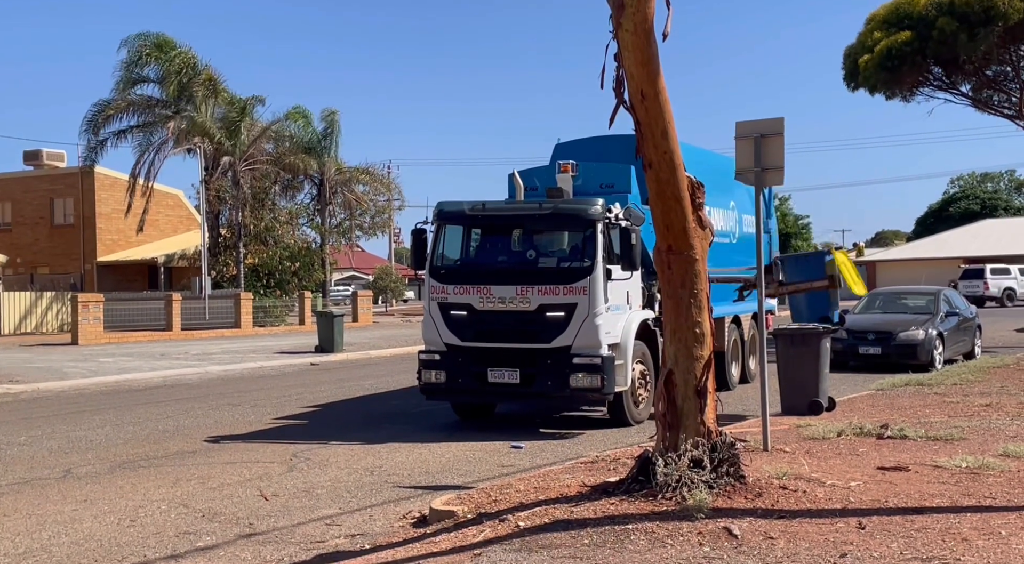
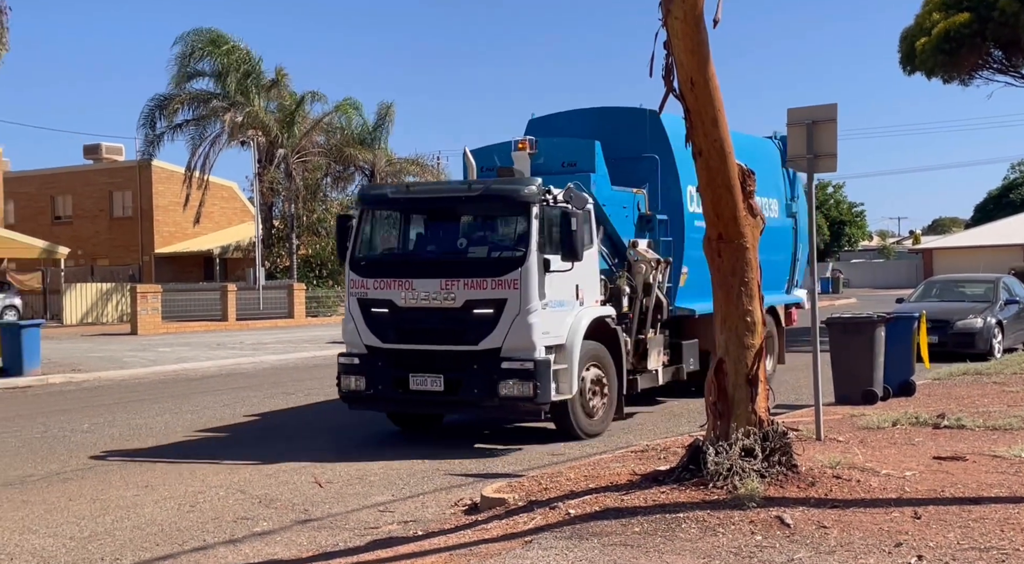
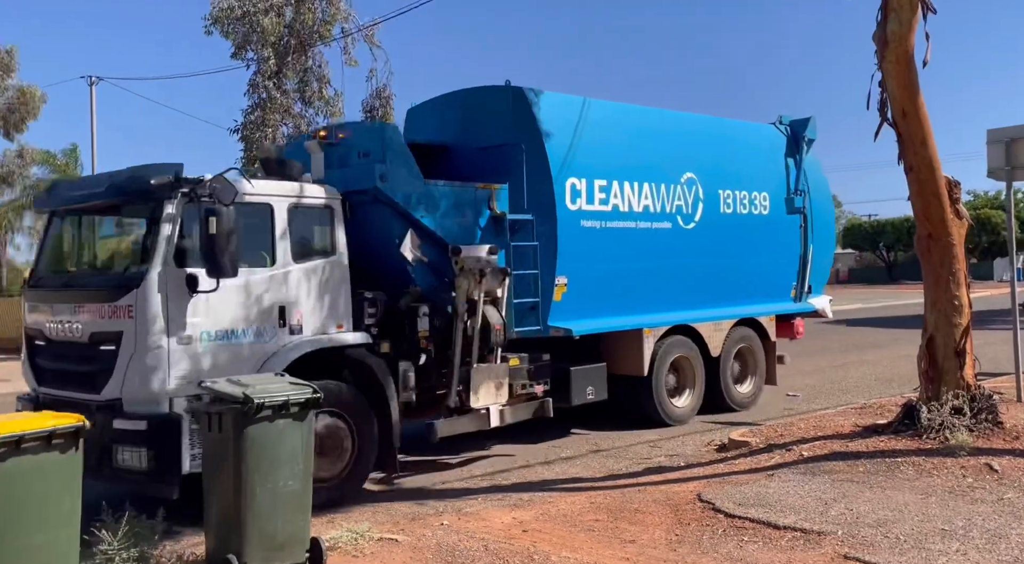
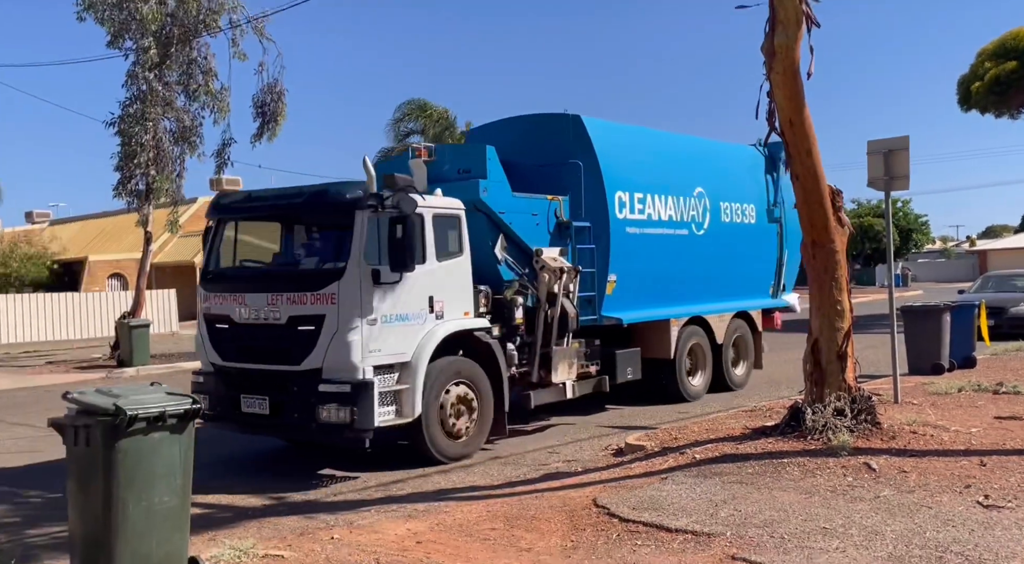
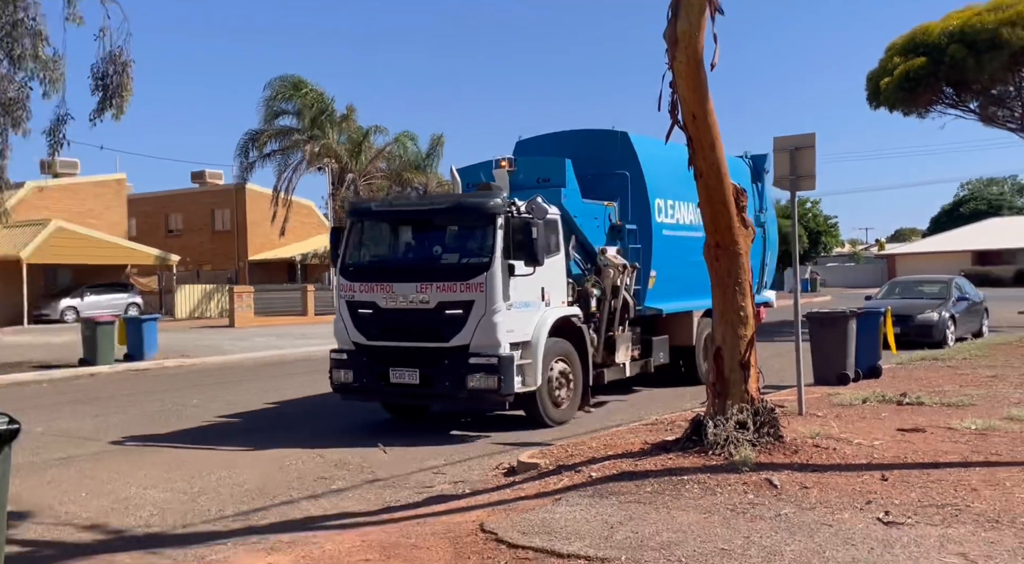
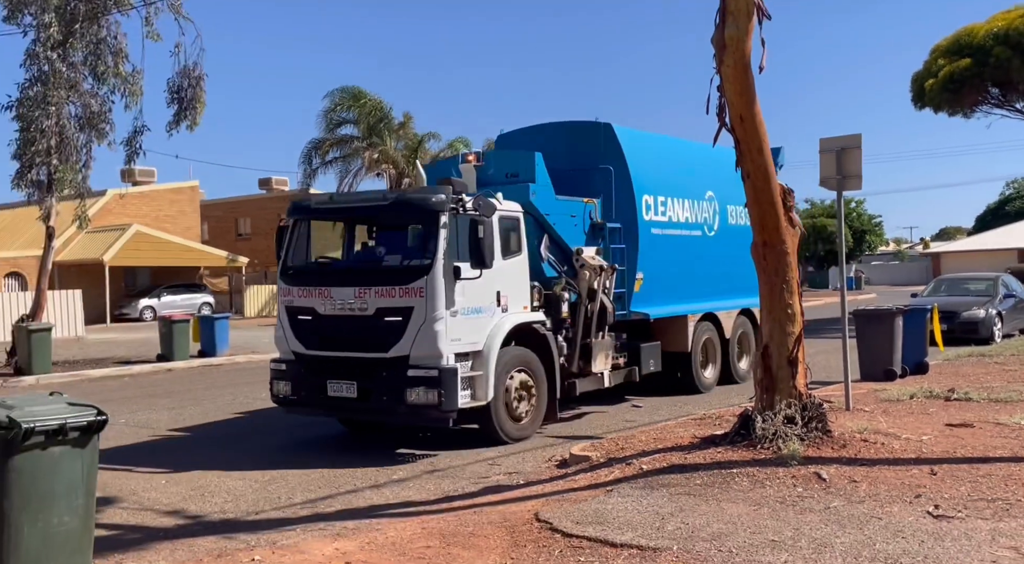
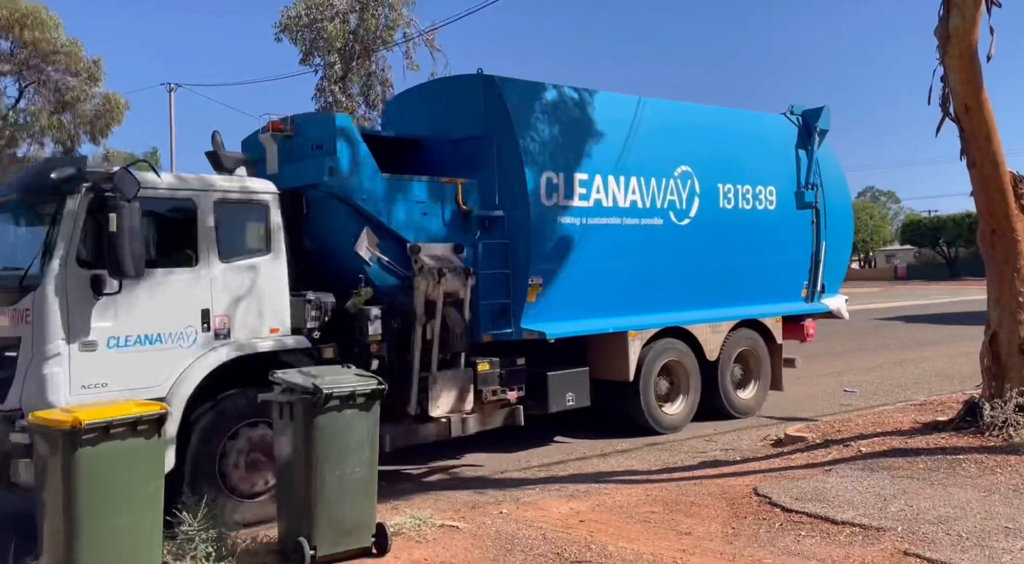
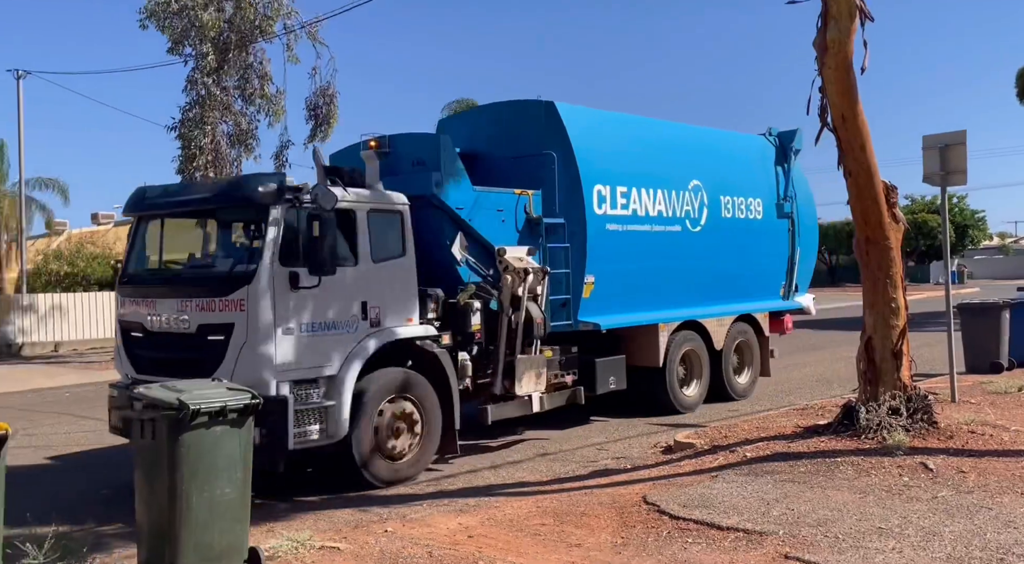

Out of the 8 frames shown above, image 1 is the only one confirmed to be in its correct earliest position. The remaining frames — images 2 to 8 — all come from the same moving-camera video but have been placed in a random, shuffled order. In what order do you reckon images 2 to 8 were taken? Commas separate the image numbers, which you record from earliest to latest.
2, 5, 6, 4, 8, 3, 7
